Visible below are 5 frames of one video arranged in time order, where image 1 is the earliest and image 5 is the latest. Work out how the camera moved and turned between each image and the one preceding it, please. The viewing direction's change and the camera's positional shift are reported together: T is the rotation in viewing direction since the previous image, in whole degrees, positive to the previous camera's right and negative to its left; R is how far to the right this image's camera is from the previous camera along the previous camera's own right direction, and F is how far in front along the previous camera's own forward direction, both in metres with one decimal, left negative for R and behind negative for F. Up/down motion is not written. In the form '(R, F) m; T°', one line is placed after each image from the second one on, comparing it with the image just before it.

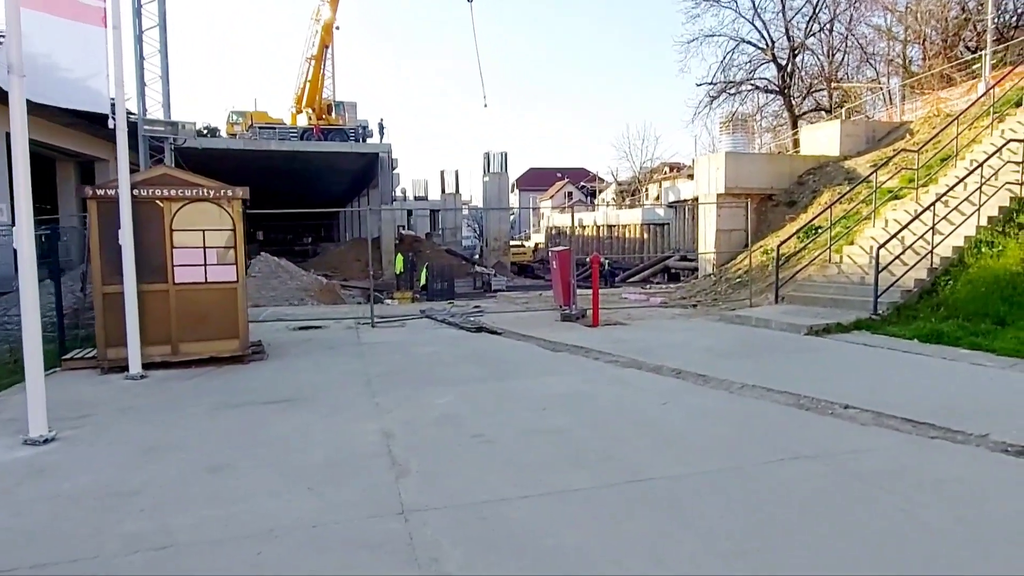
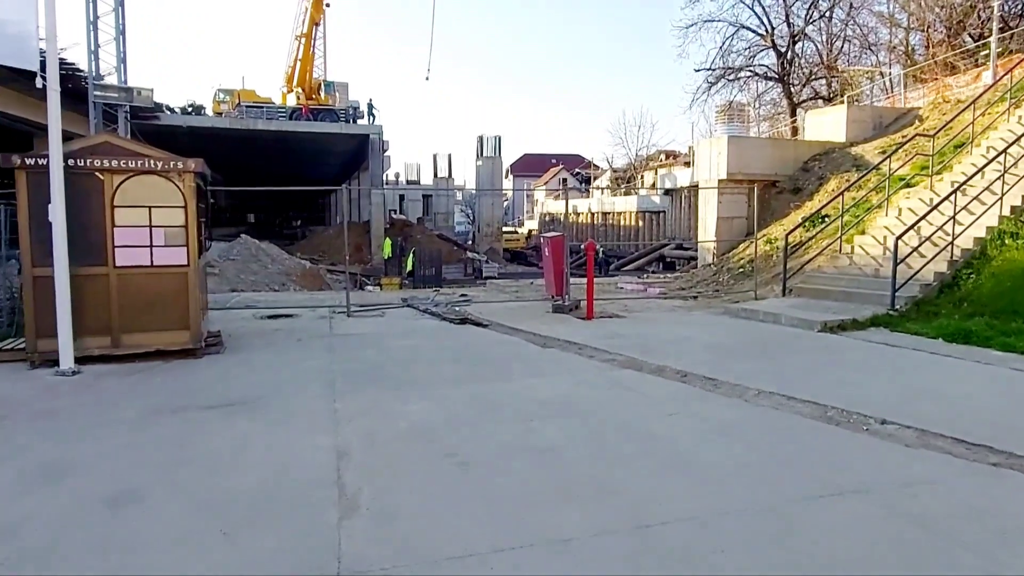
(+0.1, +0.9) m; +1°
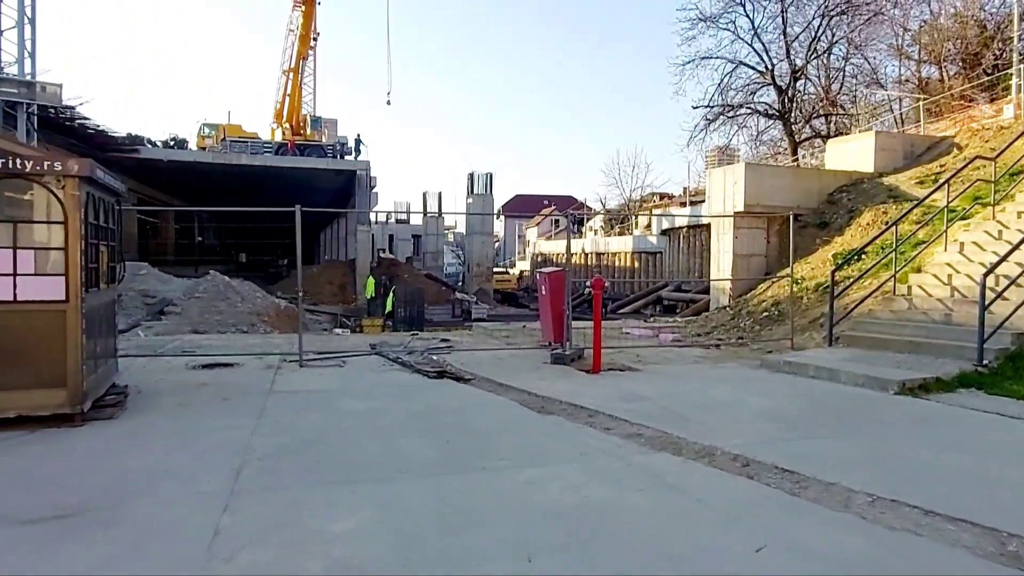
(0.0, +1.9) m; +1°
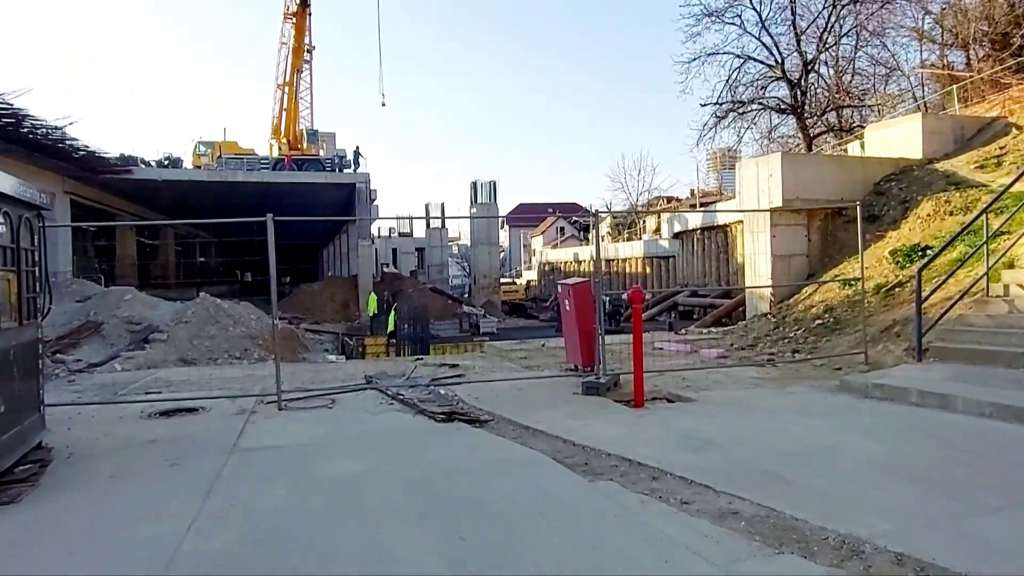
(-0.1, +1.5) m; 0°
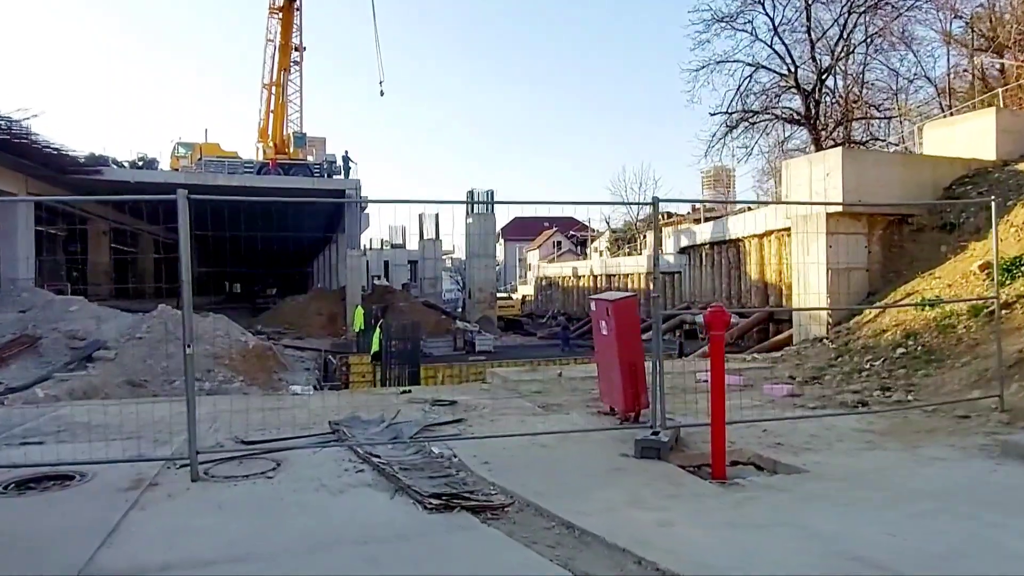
(-0.2, +2.1) m; +1°
